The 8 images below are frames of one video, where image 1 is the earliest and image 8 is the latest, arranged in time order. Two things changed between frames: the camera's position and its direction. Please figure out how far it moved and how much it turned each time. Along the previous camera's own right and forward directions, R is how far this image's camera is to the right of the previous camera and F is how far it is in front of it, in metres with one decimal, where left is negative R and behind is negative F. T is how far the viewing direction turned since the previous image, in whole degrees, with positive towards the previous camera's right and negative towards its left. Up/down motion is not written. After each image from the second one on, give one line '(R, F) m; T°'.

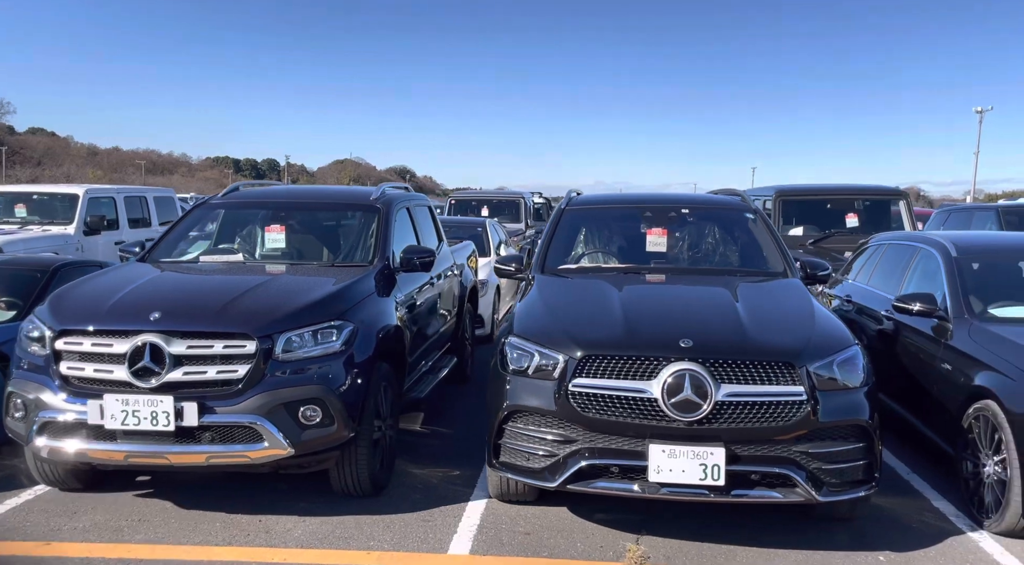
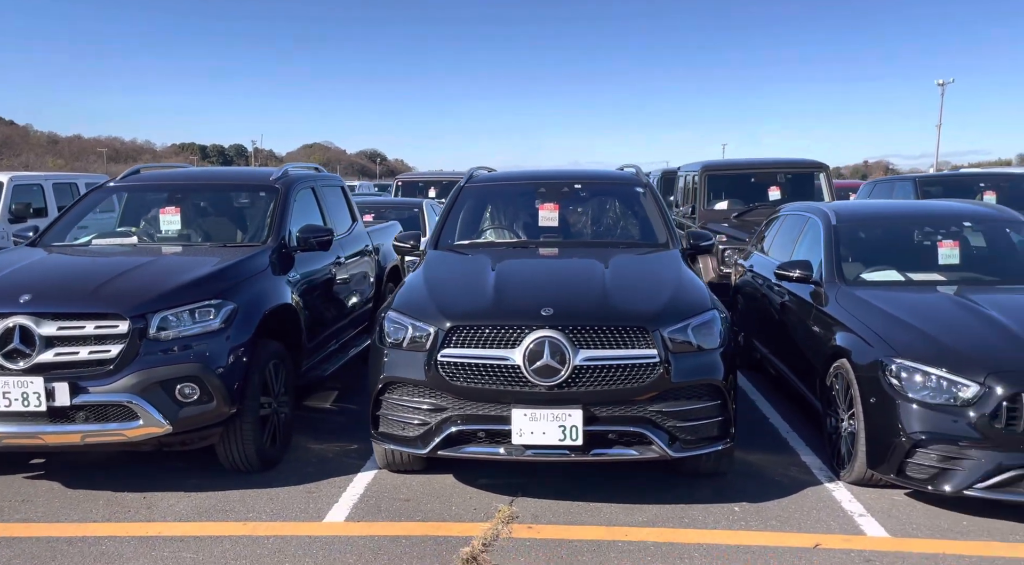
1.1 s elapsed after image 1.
(+0.4, -0.1) m; +3°
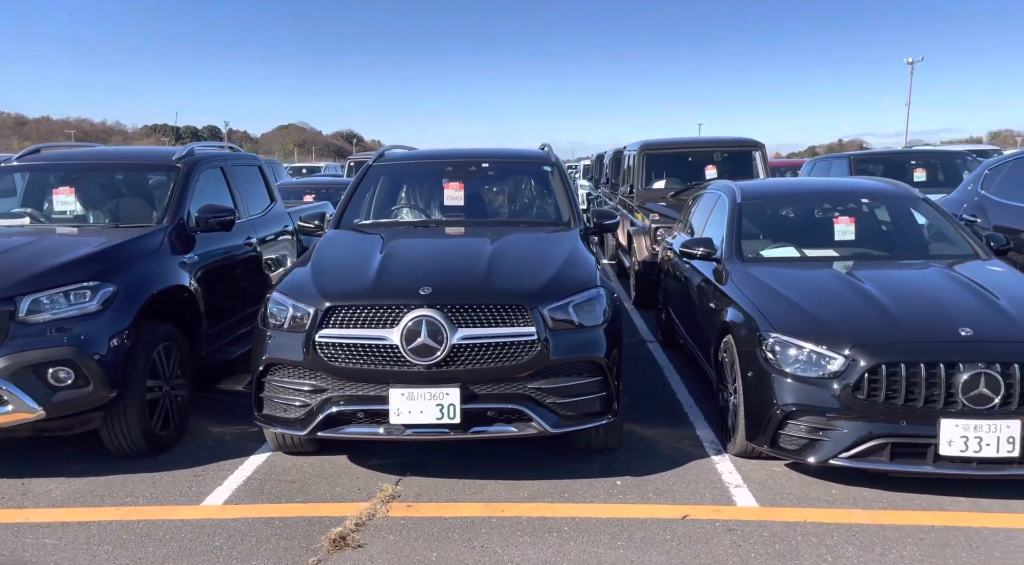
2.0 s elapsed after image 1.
(+0.4, 0.0) m; +3°
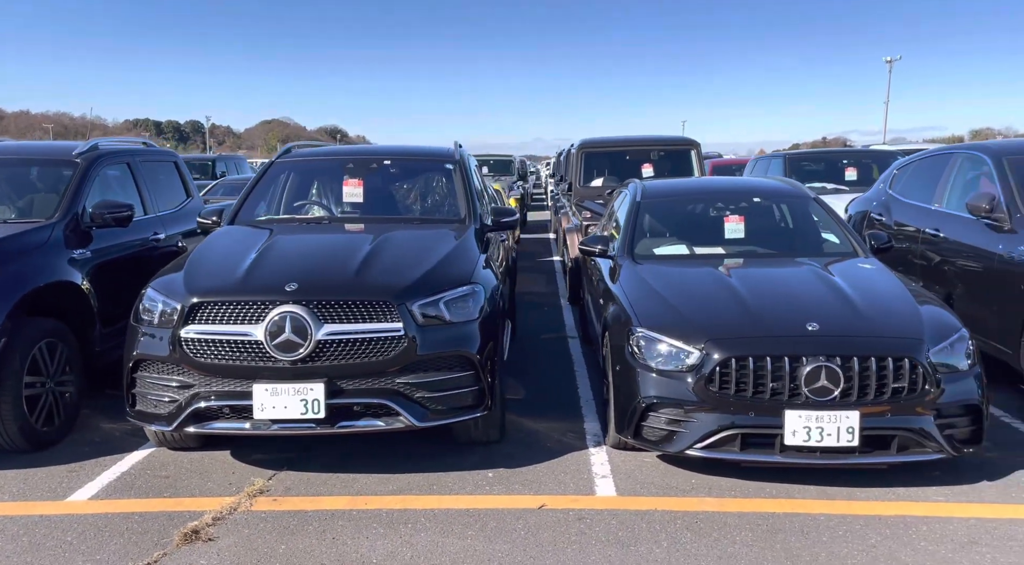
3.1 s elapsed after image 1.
(+0.5, -0.1) m; +2°
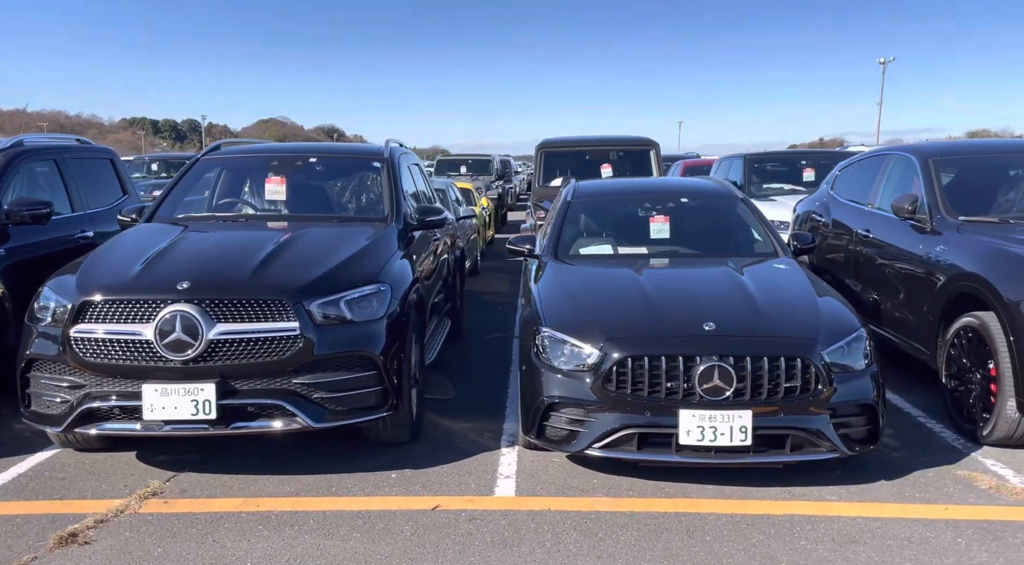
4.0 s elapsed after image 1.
(+0.4, 0.0) m; +1°
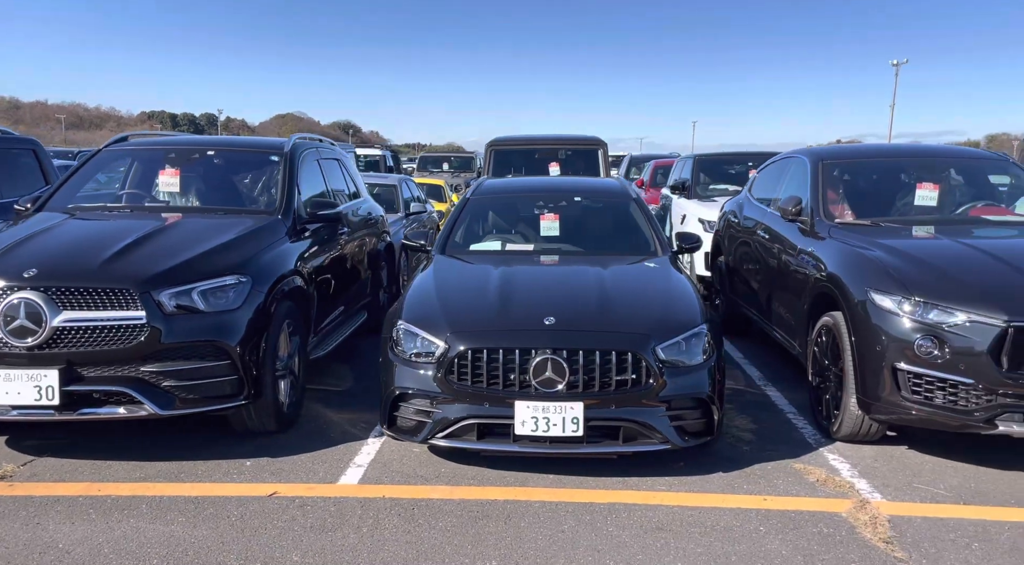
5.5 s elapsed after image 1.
(+0.7, -0.1) m; +1°
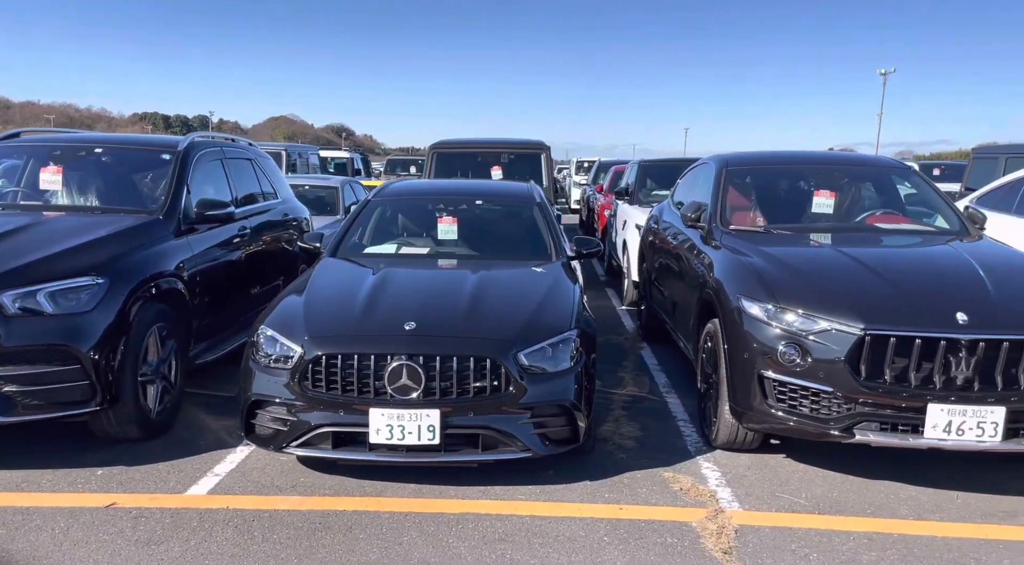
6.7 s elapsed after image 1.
(+0.5, +0.1) m; +2°
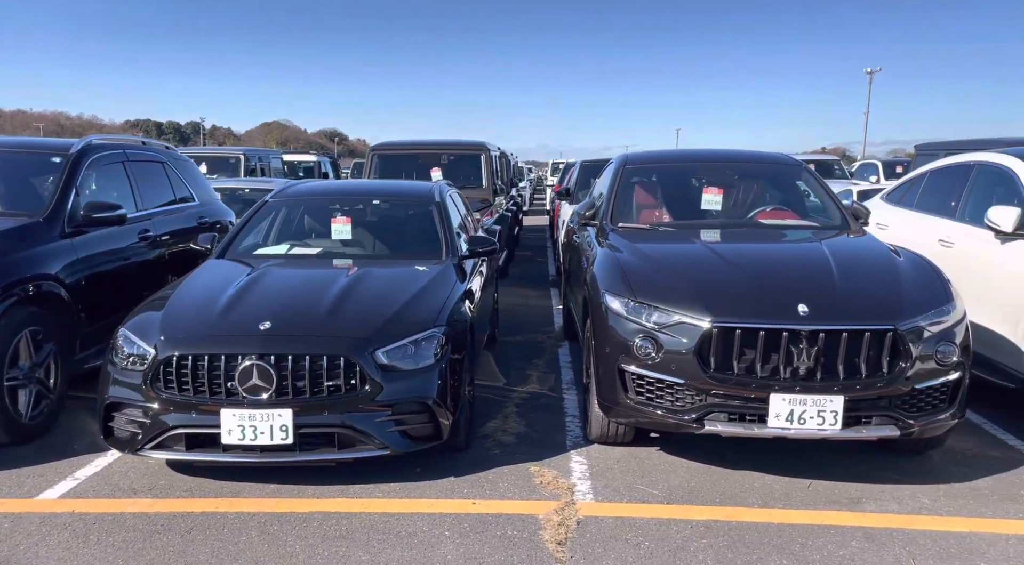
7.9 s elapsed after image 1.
(+0.6, 0.0) m; +2°
